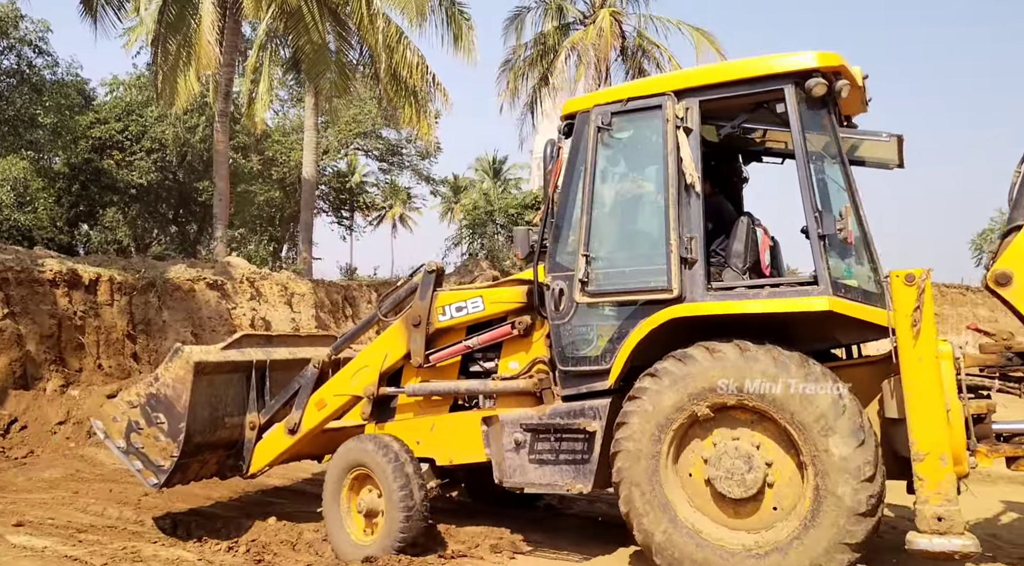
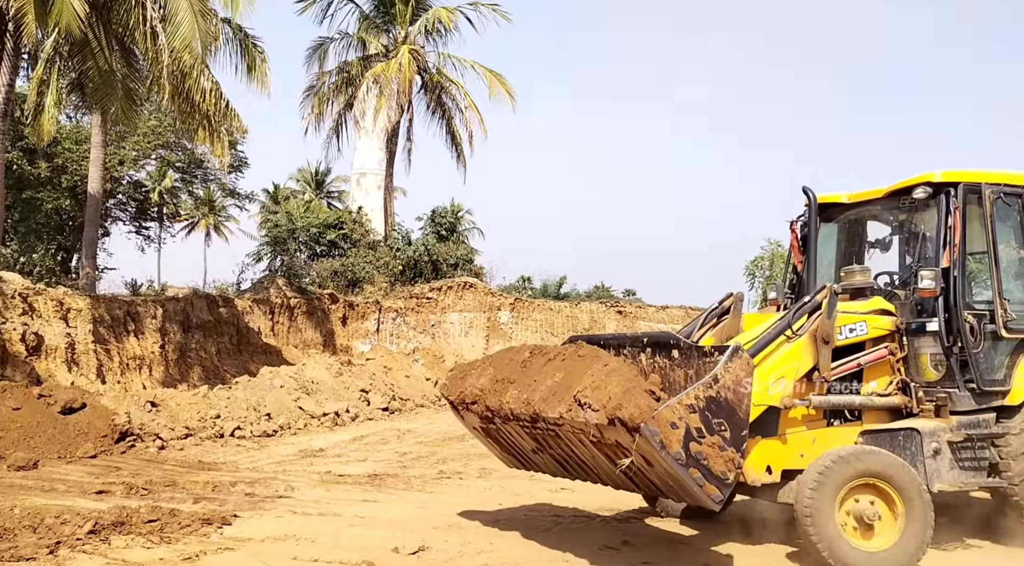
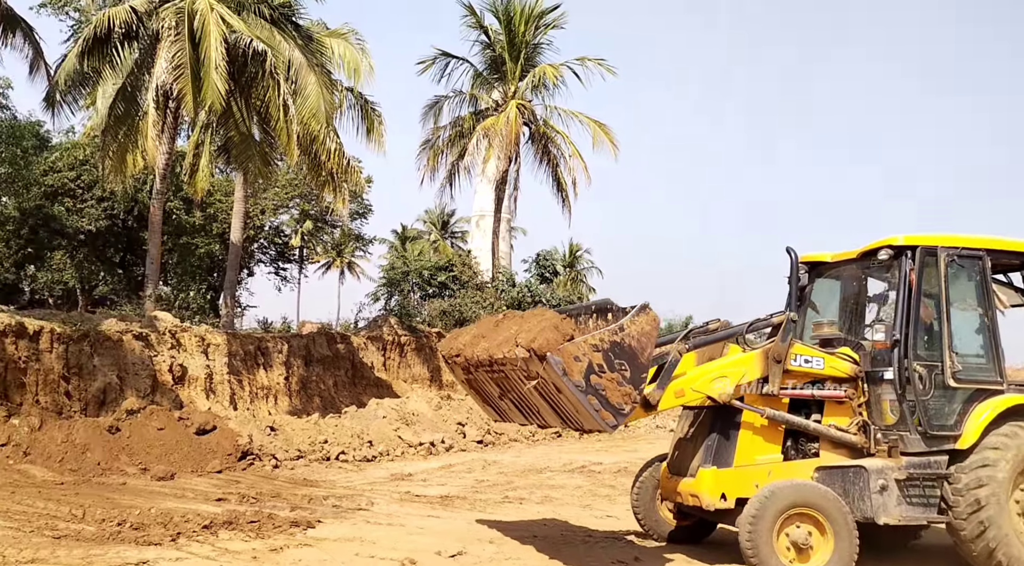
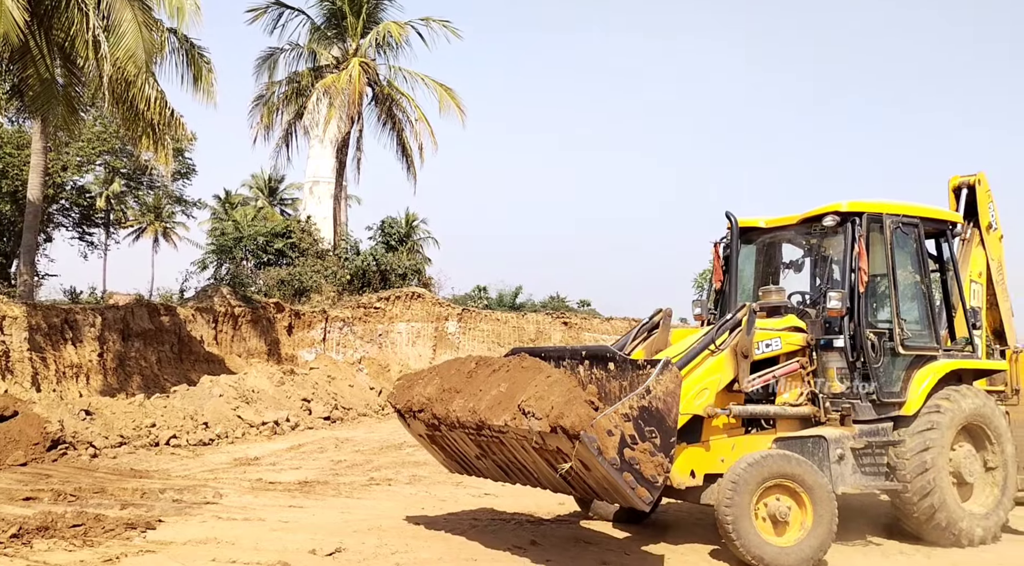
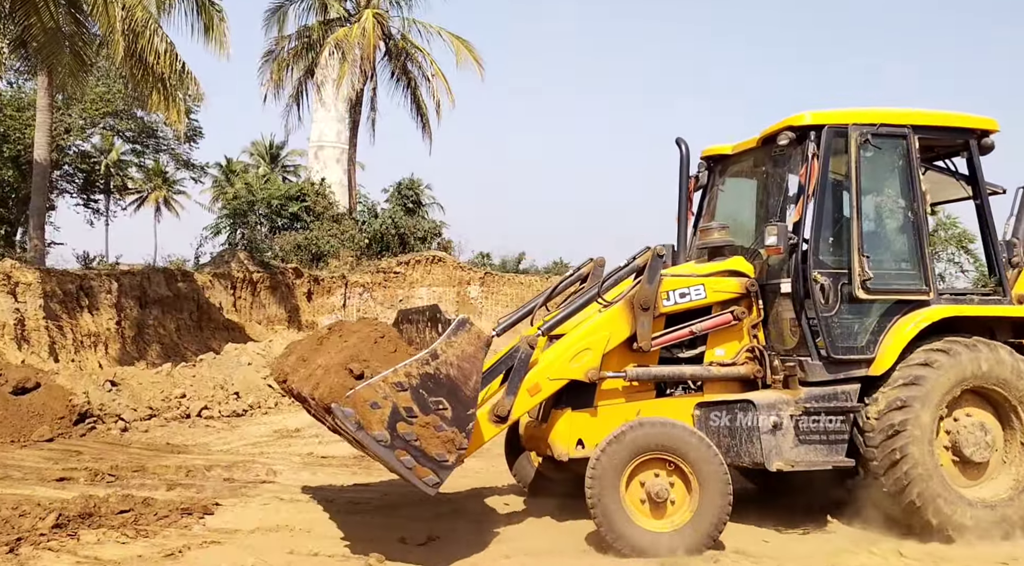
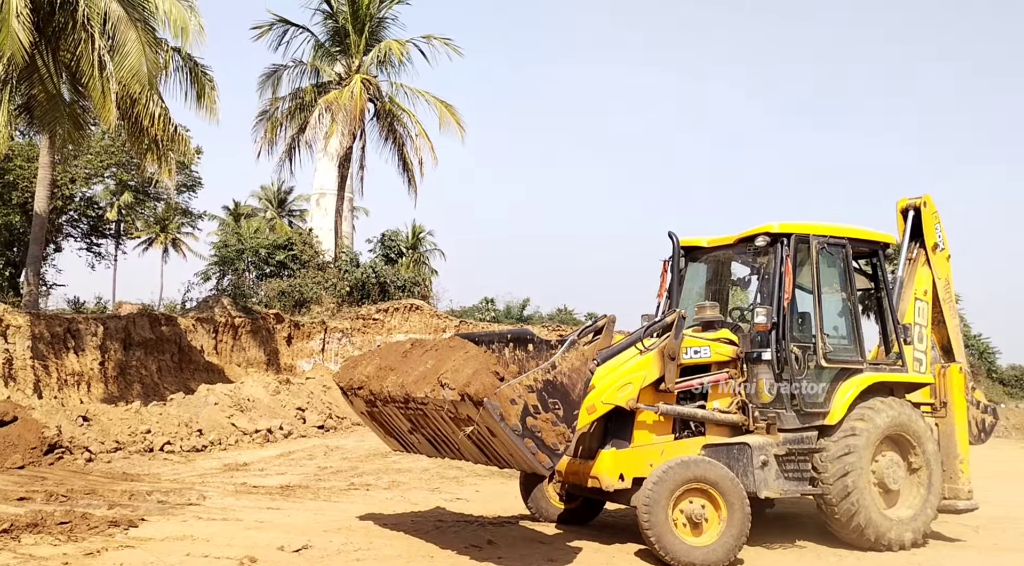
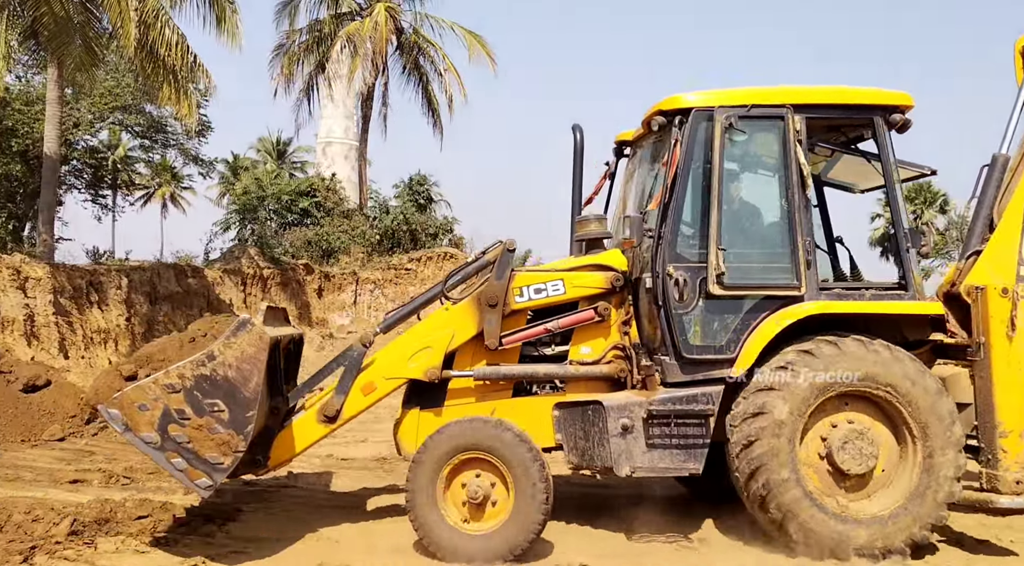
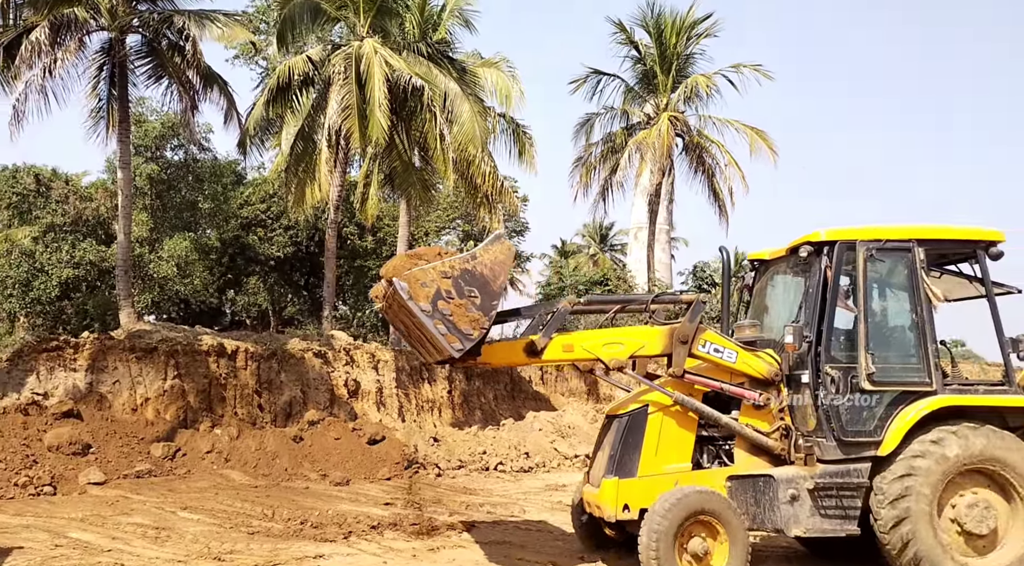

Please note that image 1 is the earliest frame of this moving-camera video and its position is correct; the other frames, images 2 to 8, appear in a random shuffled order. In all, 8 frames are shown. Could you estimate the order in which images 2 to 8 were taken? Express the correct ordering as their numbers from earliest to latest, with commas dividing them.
7, 5, 2, 4, 6, 3, 8
